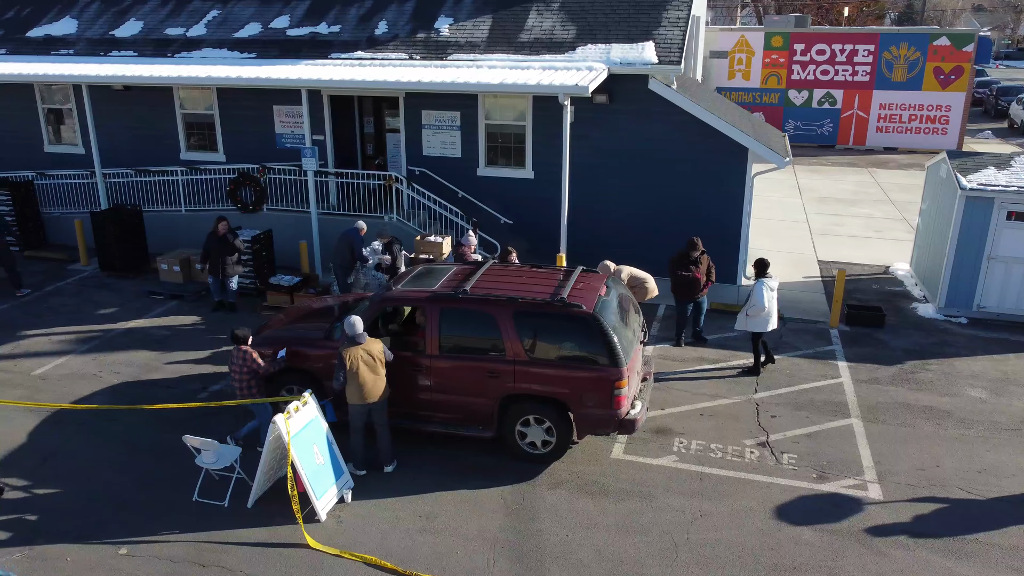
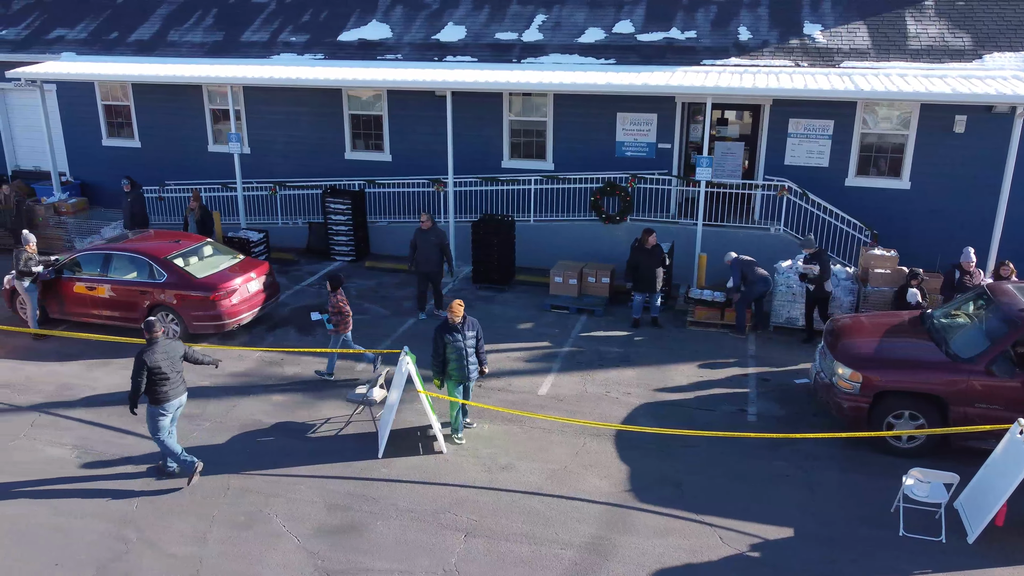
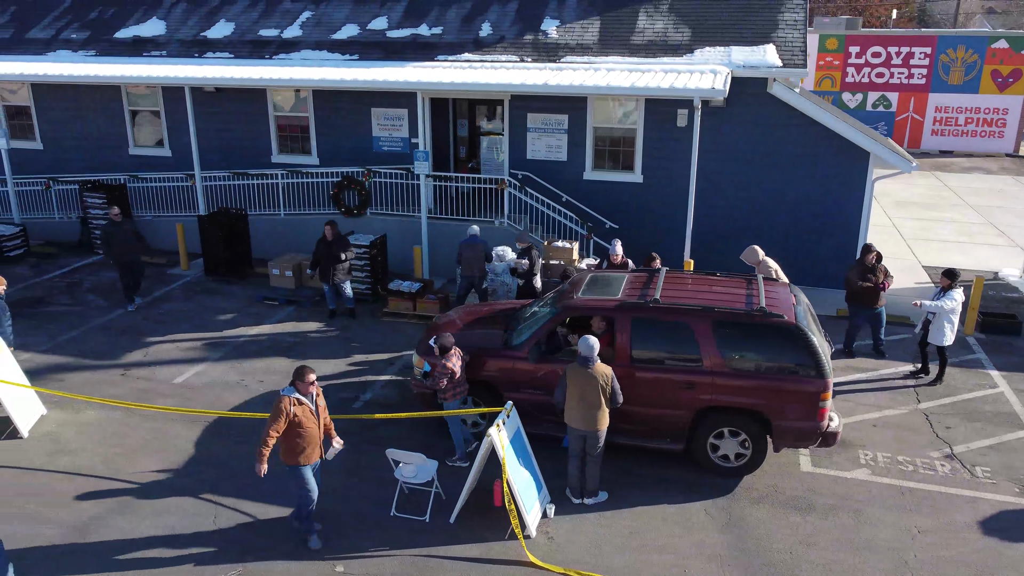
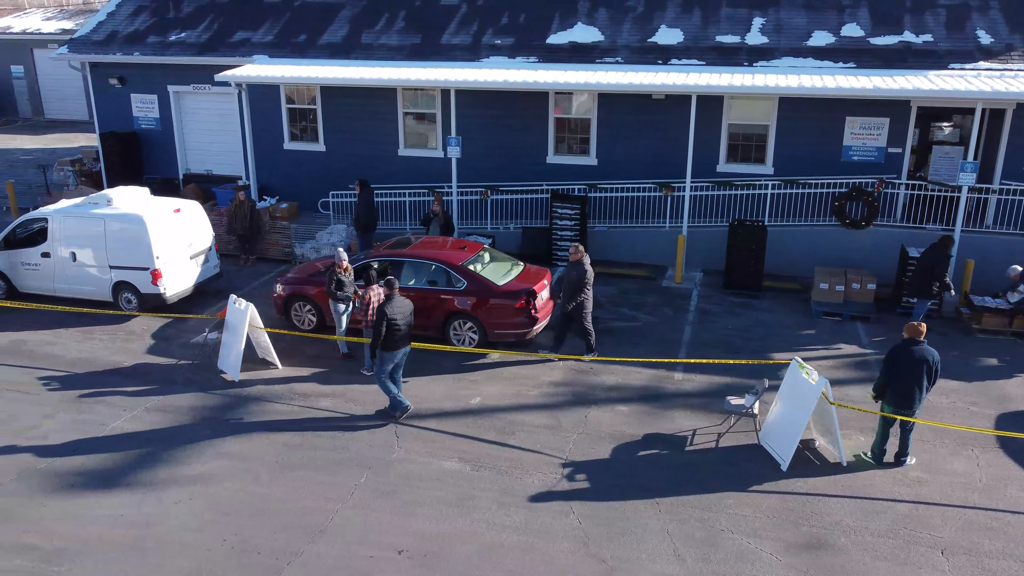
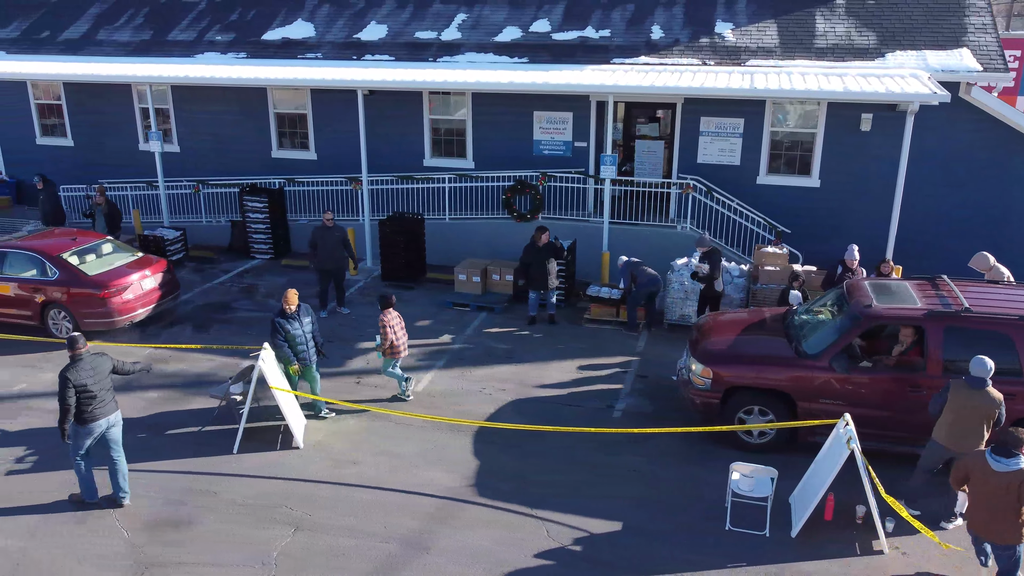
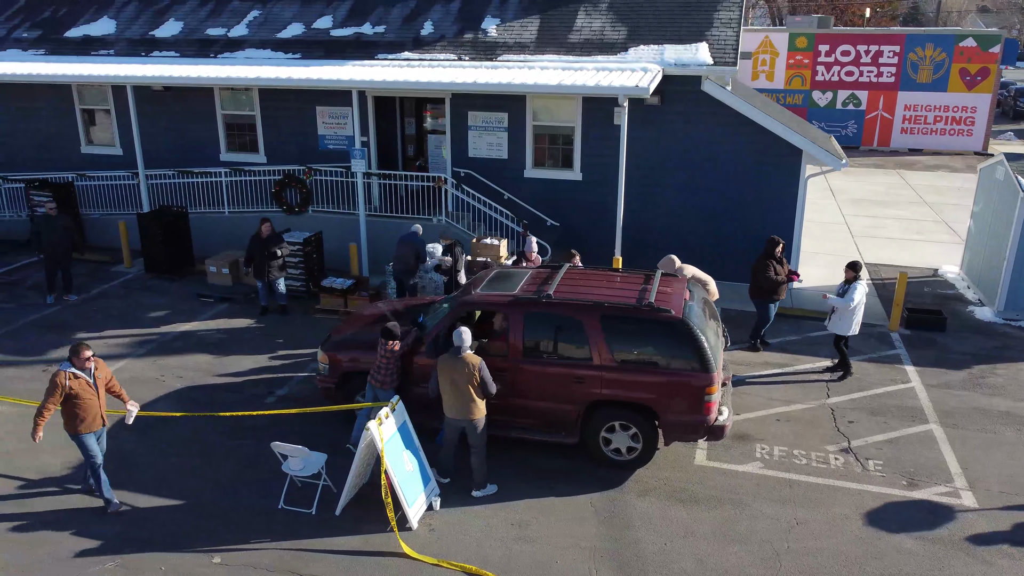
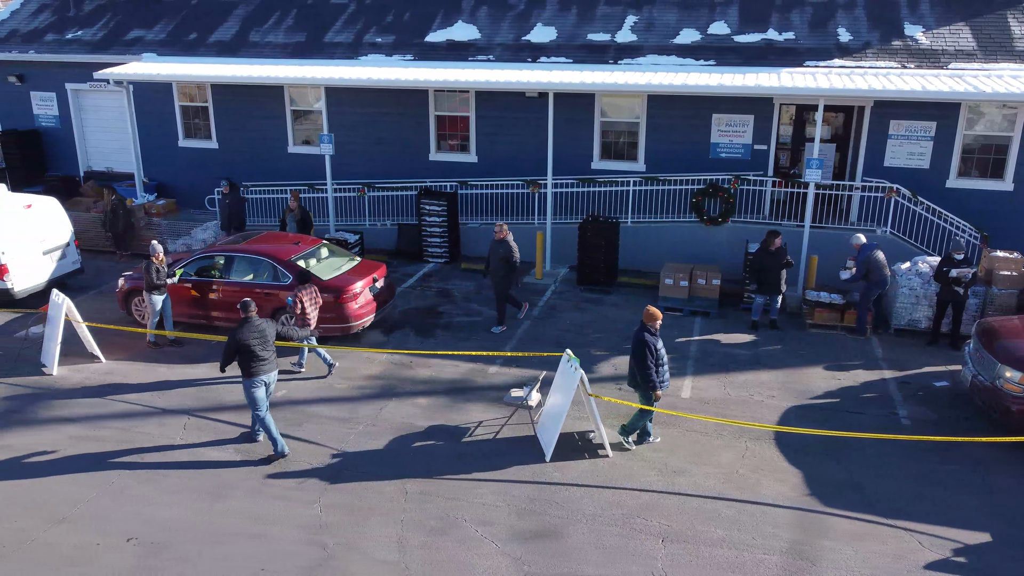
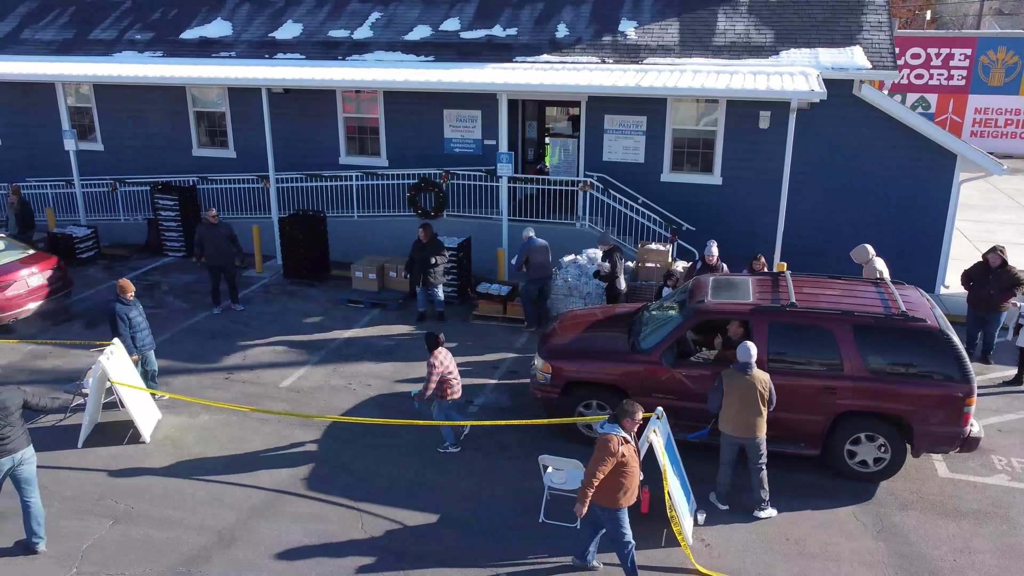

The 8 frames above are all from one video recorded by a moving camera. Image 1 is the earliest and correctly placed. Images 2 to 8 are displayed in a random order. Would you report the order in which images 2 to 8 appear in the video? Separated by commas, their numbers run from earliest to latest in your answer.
6, 3, 8, 5, 2, 7, 4
